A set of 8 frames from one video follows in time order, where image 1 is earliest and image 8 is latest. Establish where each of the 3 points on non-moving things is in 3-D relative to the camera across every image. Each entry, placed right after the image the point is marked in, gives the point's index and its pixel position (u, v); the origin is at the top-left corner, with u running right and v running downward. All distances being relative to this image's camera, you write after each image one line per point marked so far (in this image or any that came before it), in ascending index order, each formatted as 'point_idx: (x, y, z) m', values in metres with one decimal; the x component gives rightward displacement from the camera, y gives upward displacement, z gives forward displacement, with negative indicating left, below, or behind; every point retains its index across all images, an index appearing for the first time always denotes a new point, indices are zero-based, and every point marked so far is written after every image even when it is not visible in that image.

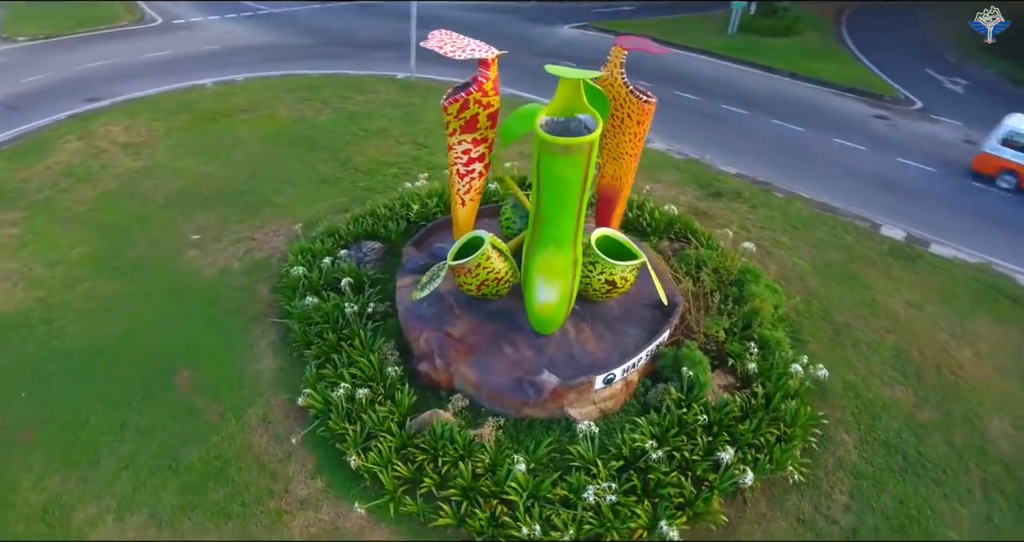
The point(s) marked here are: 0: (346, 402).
0: (-2.1, -1.7, +7.7) m
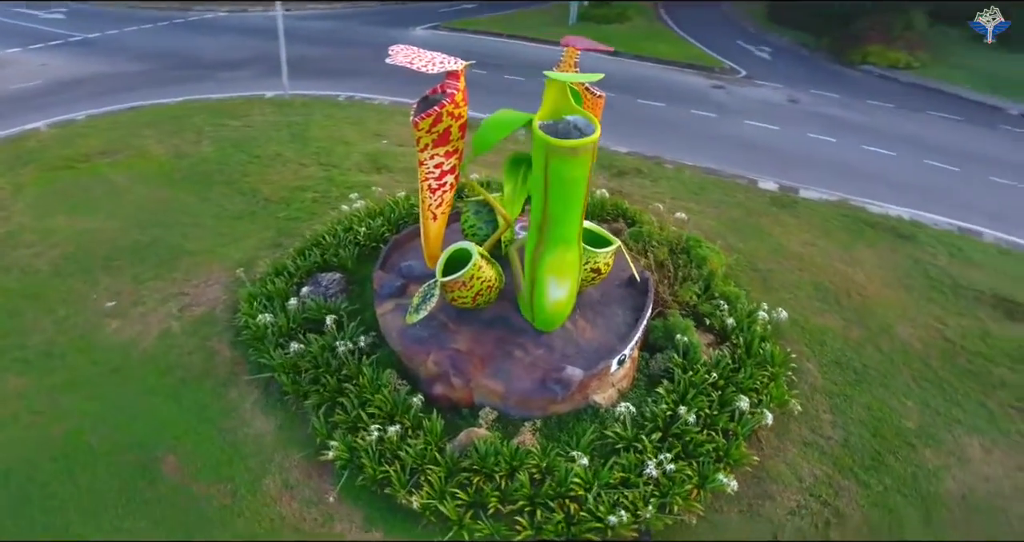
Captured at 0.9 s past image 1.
0: (-1.7, -2.1, +7.3) m
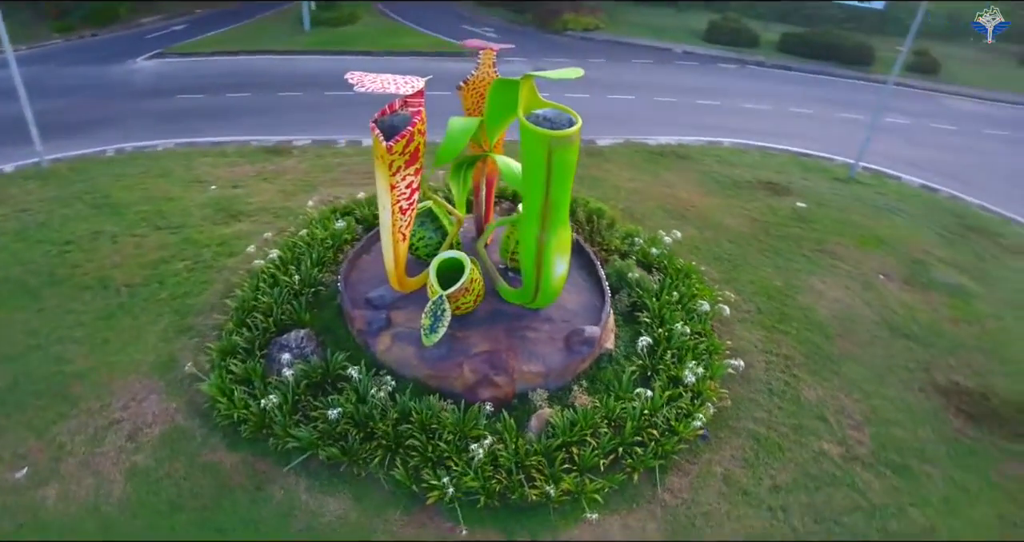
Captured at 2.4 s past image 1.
0: (-0.5, -2.4, +7.3) m
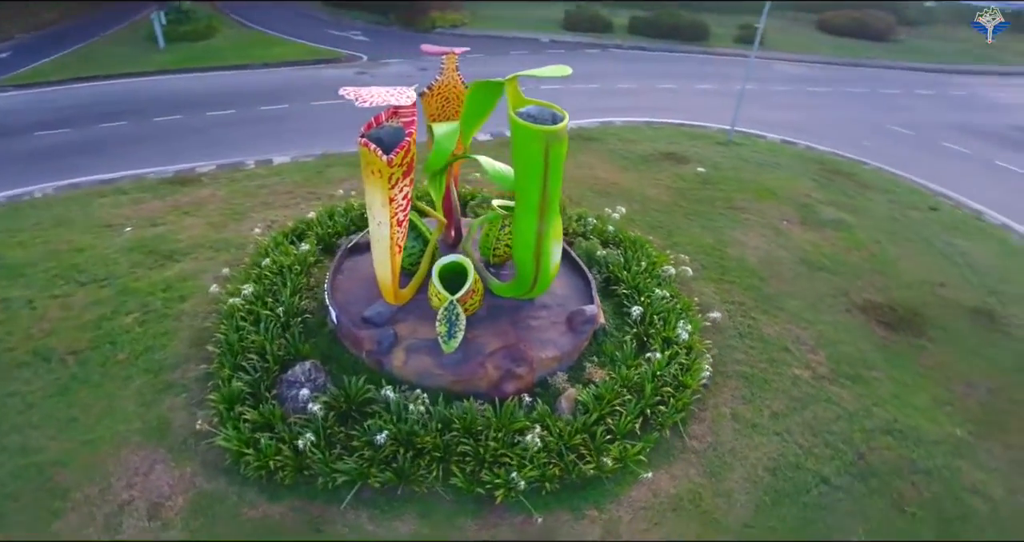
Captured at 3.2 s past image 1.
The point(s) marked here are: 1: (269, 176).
0: (+0.1, -2.3, +7.5) m
1: (-5.4, +2.1, +13.2) m
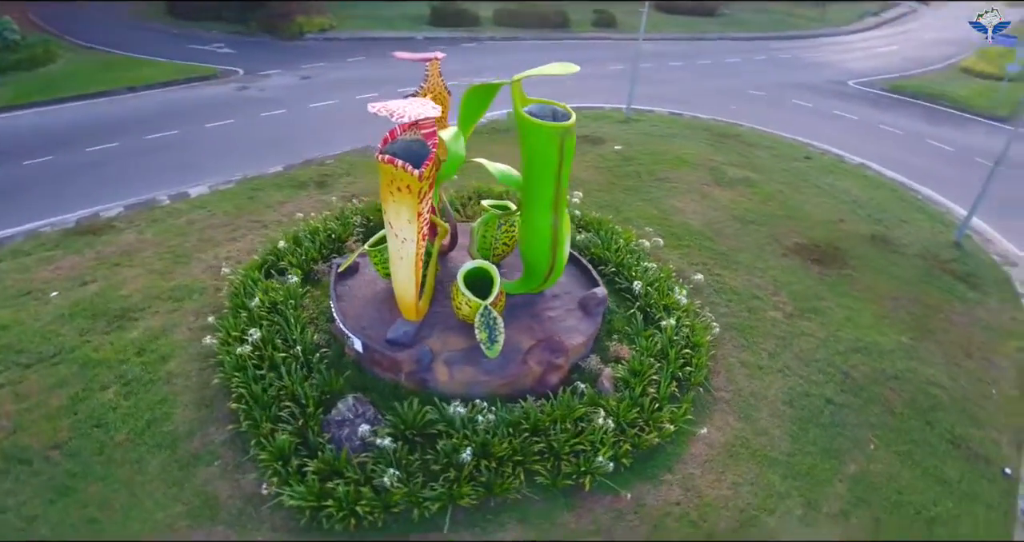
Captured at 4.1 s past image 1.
0: (+1.1, -2.2, +7.7) m
1: (-6.4, +1.2, +11.9) m
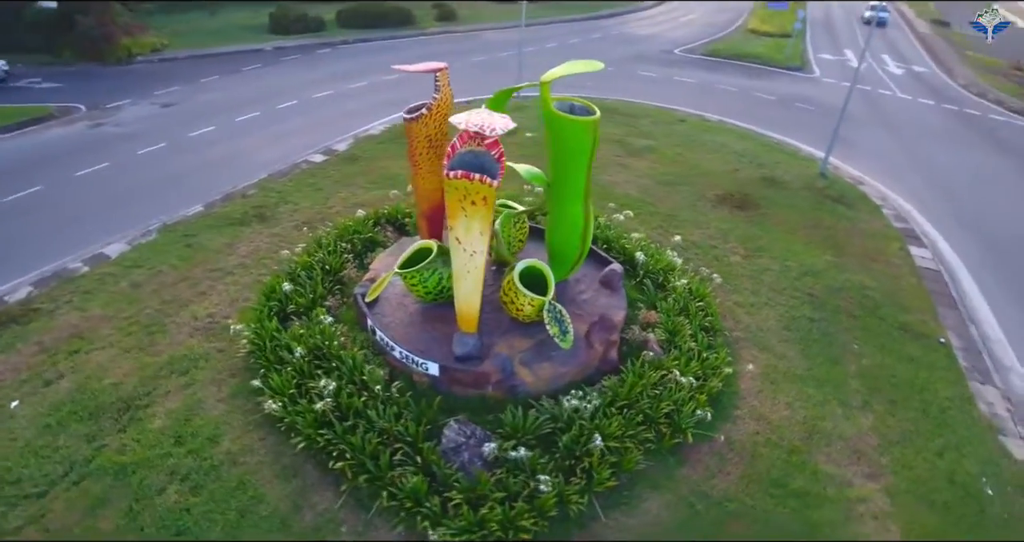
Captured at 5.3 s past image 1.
0: (+2.3, -1.8, +8.4) m
1: (-6.5, 0.0, +10.1) m
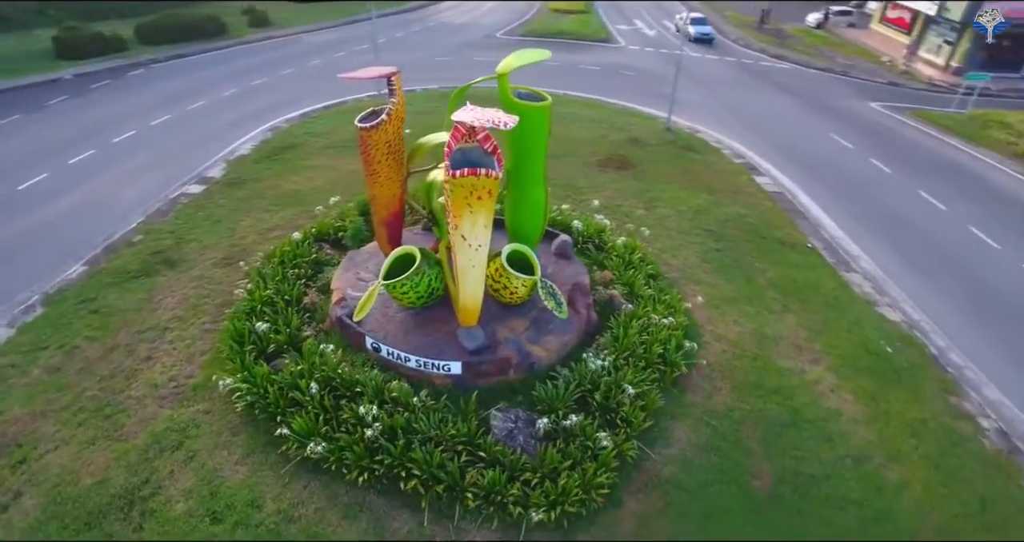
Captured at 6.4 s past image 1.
0: (+2.3, -1.1, +9.4) m
1: (-6.8, -1.2, +8.4) m
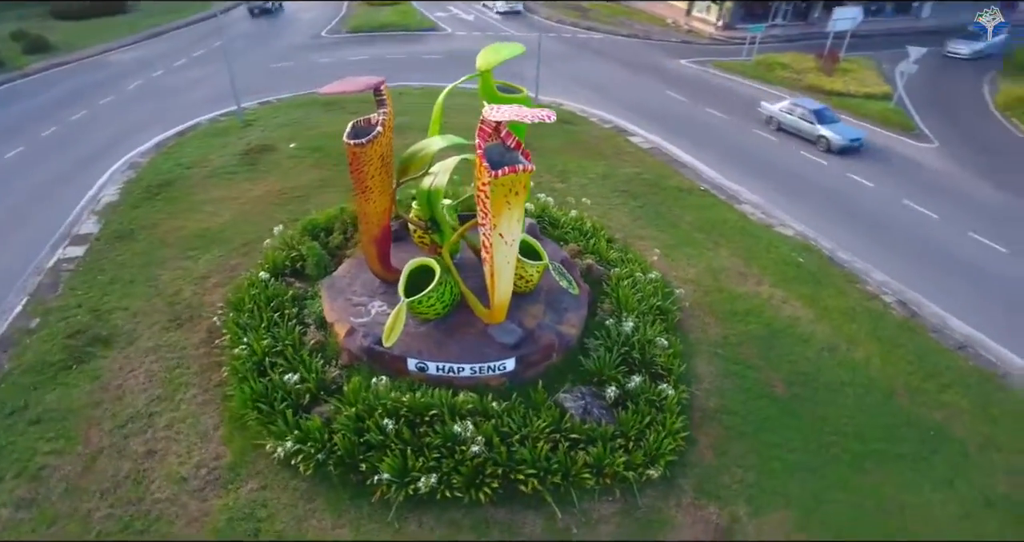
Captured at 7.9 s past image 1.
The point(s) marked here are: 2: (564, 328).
0: (+2.4, -0.4, +10.2) m
1: (-5.8, -2.5, +6.6) m
2: (+0.7, -0.8, +8.7) m
